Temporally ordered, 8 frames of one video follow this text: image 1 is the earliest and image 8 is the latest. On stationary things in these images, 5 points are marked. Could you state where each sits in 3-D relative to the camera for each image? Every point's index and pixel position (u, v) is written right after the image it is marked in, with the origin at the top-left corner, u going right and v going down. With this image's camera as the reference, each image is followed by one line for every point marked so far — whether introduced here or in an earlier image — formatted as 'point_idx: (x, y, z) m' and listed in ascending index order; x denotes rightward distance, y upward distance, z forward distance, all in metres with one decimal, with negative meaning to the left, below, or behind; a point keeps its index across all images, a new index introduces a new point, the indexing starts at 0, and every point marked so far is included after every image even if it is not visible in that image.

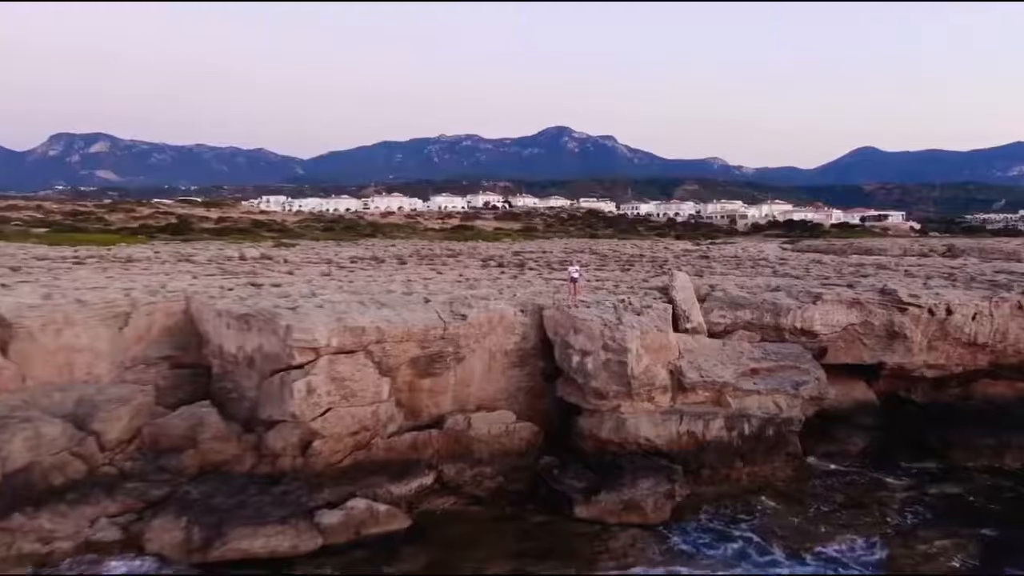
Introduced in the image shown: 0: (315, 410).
0: (-3.4, -2.1, +19.3) m
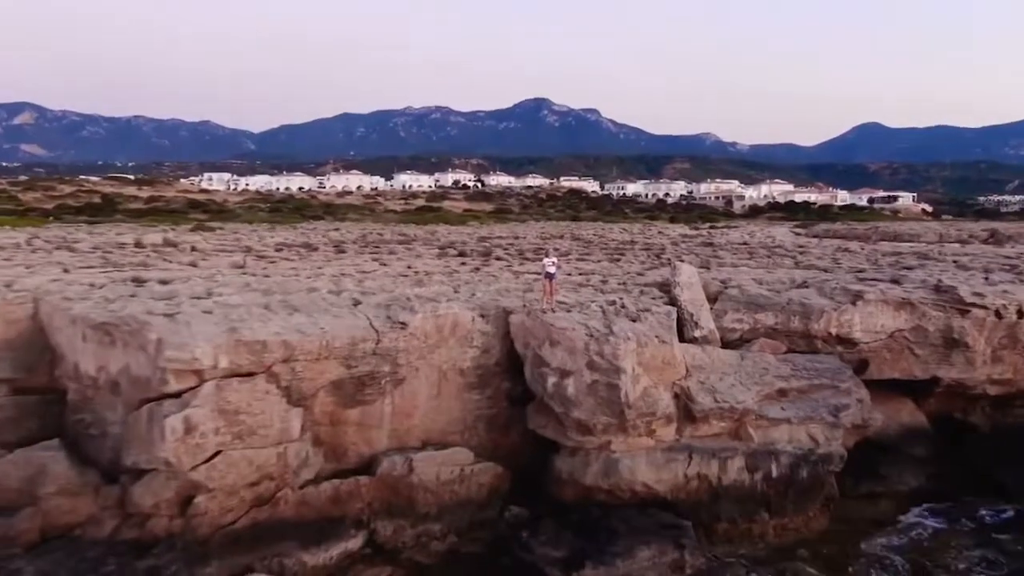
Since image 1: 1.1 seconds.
0: (-4.0, -2.1, +14.1) m
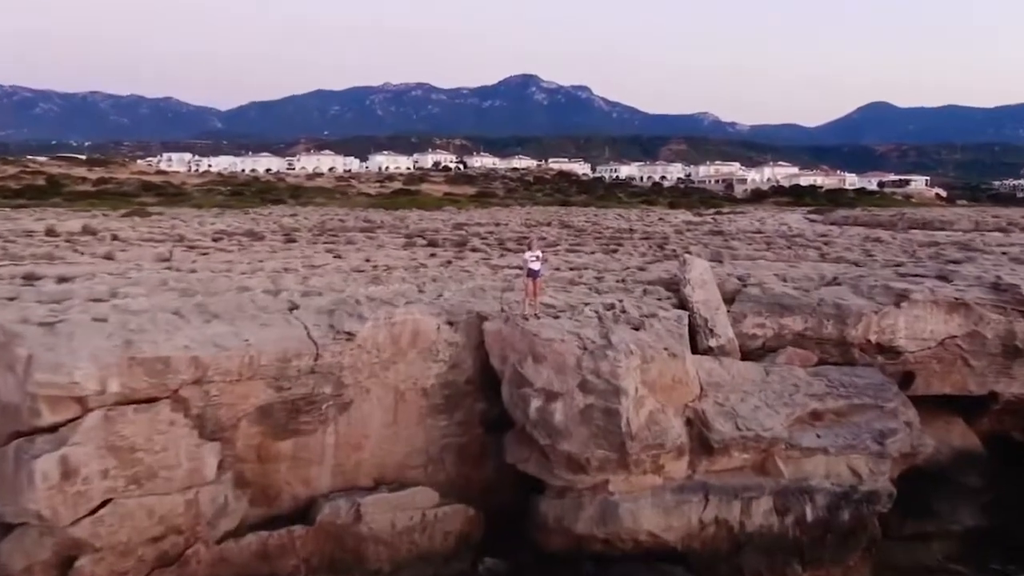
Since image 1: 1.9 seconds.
0: (-4.3, -2.1, +11.0) m
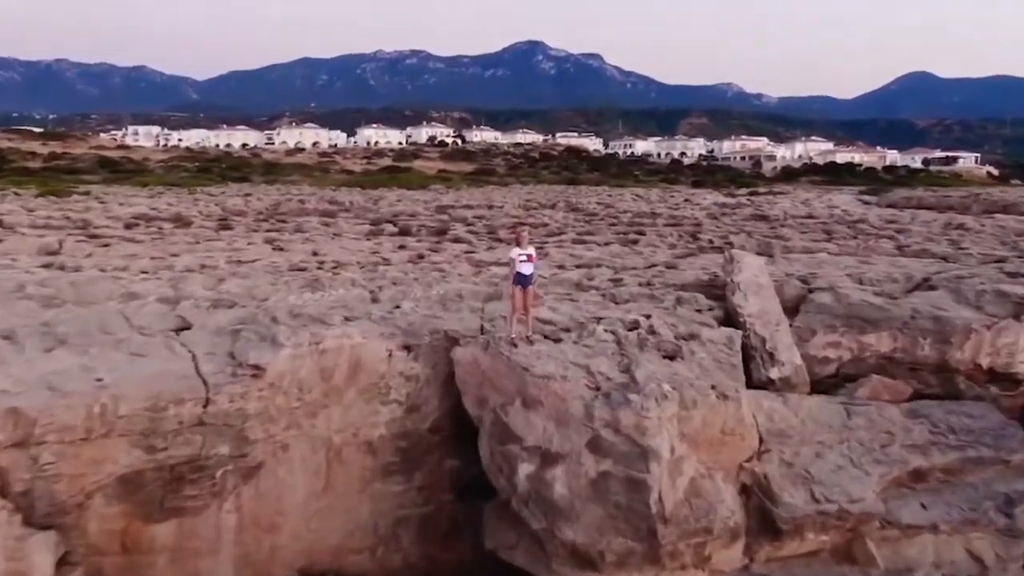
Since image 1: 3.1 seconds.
0: (-4.4, -2.3, +7.1) m
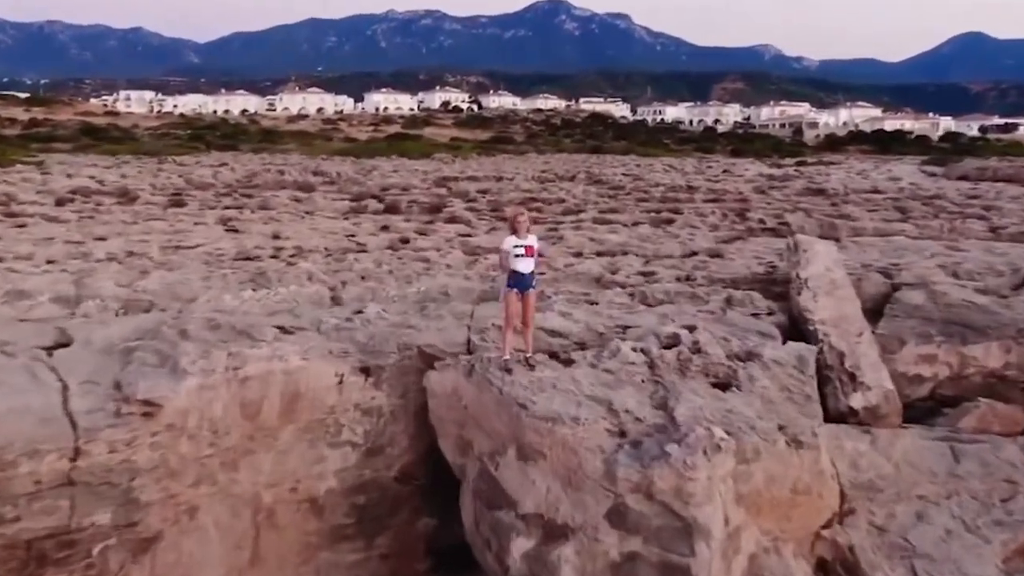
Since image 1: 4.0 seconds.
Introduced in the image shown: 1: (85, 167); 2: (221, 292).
0: (-4.5, -2.3, +4.7) m
1: (-6.1, +1.7, +15.9) m
2: (-2.2, 0.0, +8.5) m
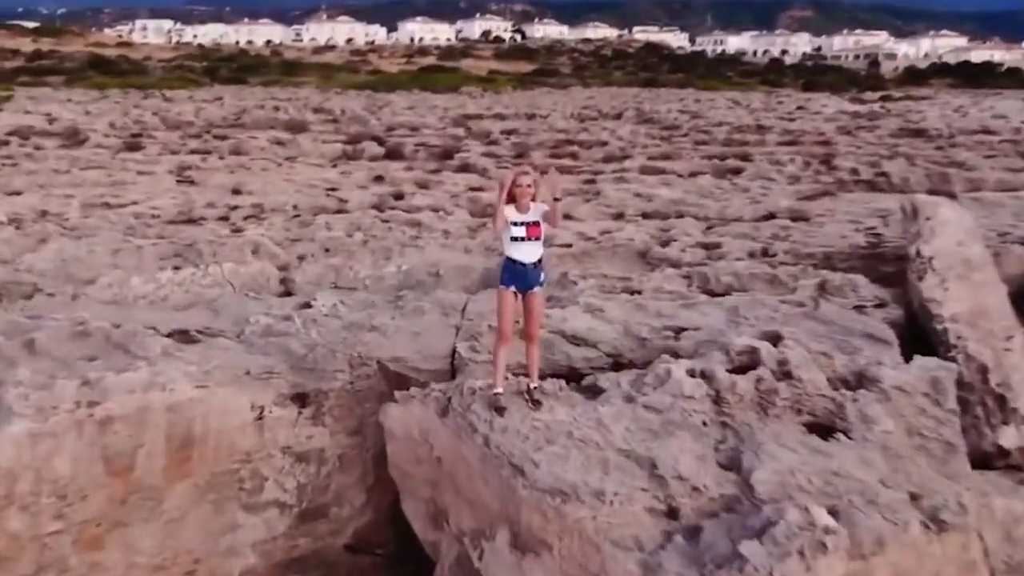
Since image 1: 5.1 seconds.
0: (-4.7, -2.4, +2.8) m
1: (-5.7, +2.3, +13.8) m
2: (-2.1, +0.1, +6.3) m
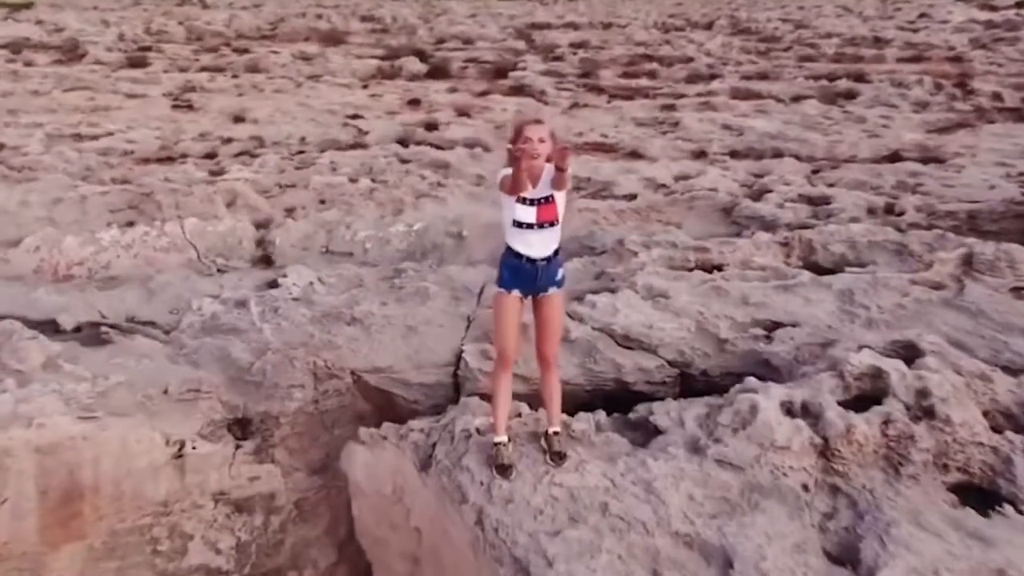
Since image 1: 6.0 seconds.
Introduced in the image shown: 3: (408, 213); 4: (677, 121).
0: (-4.8, -2.5, +1.9) m
1: (-4.8, +3.1, +12.5) m
2: (-1.9, +0.3, +5.0) m
3: (-0.5, +0.4, +5.3) m
4: (+1.0, +1.1, +7.0) m
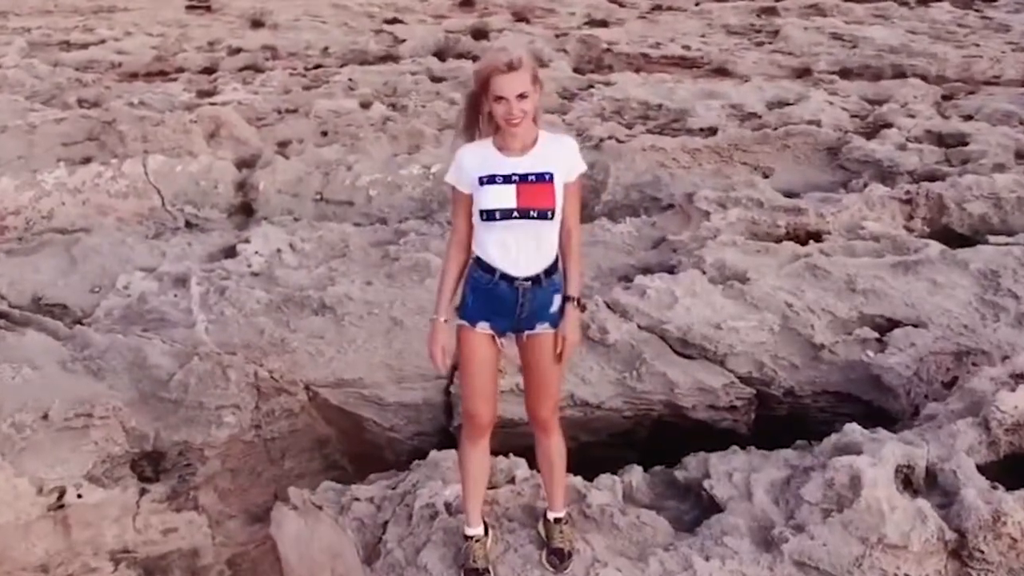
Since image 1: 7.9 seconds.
0: (-5.0, -2.5, +1.5) m
1: (-3.9, +4.1, +11.6) m
2: (-1.8, +0.5, +4.1) m
3: (-0.3, +0.5, +4.2) m
4: (+1.4, +1.4, +5.8) m
